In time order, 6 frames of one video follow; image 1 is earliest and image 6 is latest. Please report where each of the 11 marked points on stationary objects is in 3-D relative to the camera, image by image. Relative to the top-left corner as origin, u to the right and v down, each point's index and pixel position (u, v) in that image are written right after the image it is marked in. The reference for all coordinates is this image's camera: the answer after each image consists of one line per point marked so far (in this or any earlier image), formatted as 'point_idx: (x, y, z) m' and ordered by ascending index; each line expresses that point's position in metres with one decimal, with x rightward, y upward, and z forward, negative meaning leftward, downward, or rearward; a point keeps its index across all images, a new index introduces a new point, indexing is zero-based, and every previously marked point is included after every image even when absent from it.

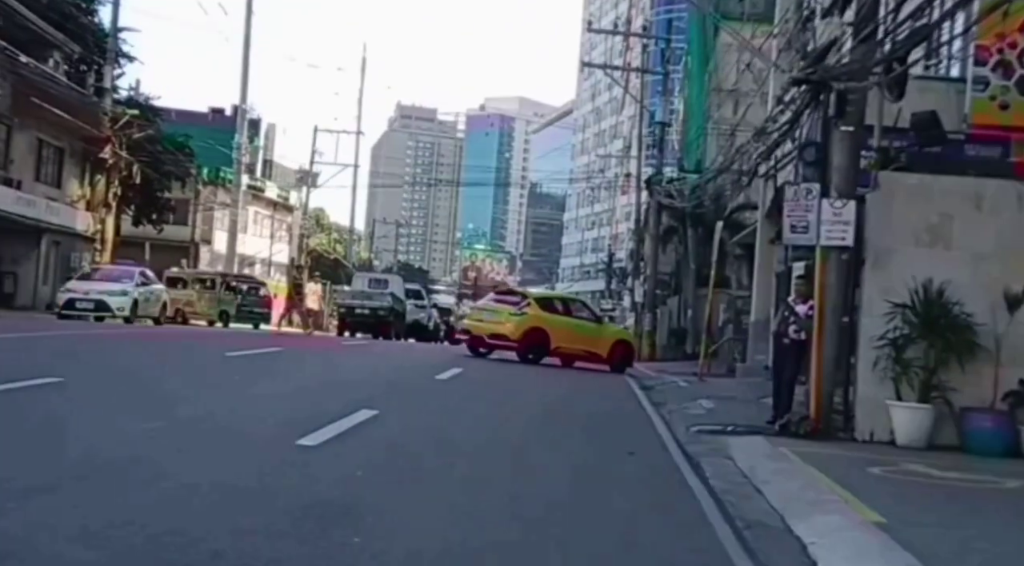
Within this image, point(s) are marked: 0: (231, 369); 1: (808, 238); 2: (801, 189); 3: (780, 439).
0: (-4.4, -1.3, +17.8) m
1: (+3.2, +0.5, +12.0) m
2: (+3.1, +1.0, +12.1) m
3: (+2.8, -1.6, +11.5) m
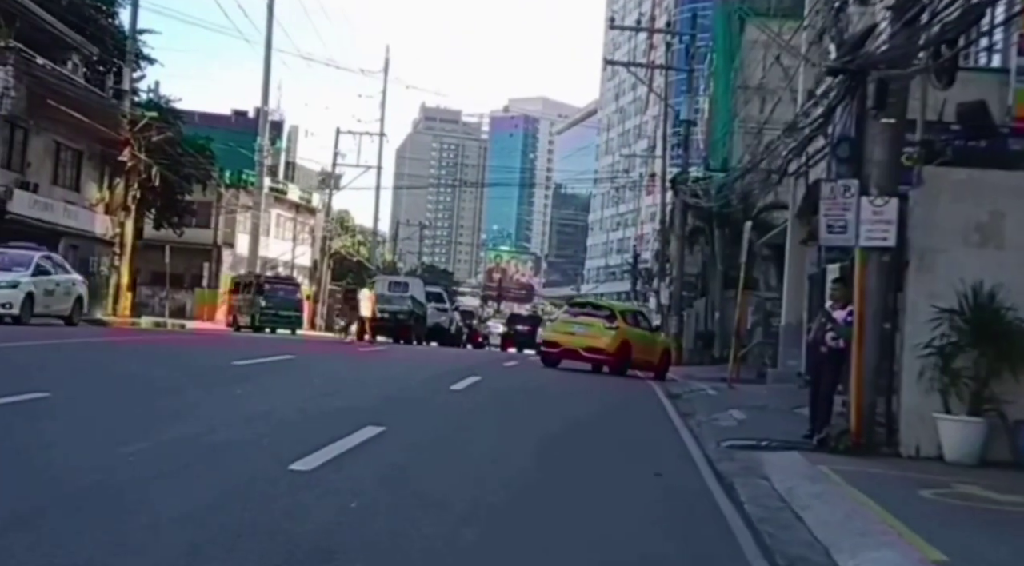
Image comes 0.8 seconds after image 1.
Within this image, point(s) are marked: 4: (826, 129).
0: (-4.1, -1.4, +17.1) m
1: (+3.3, +0.4, +11.2) m
2: (+3.3, +1.0, +11.3) m
3: (+2.9, -1.7, +10.7) m
4: (+5.4, +2.7, +19.2) m
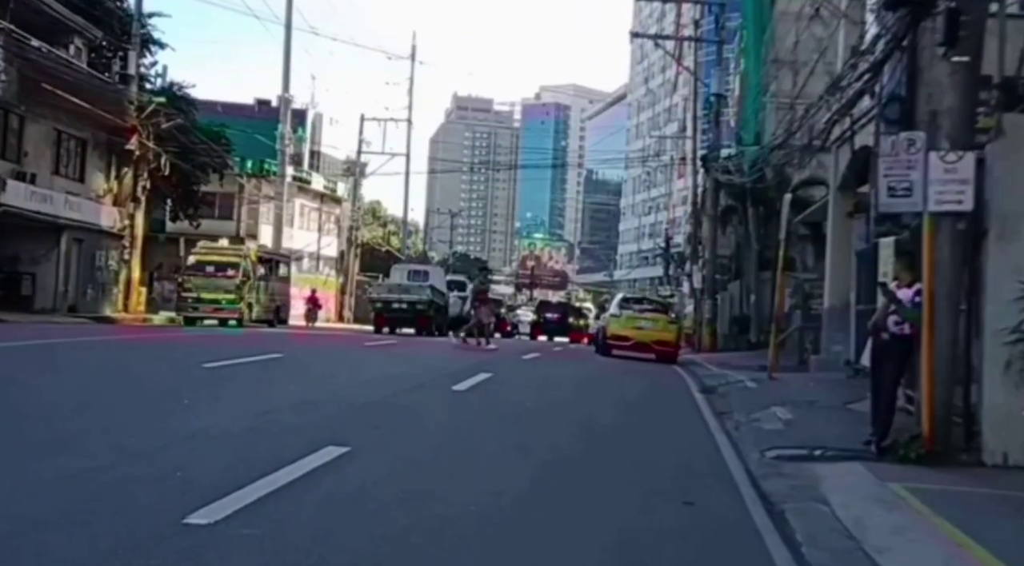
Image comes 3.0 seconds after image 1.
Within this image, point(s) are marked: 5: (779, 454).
0: (-3.9, -1.3, +15.4) m
1: (+3.3, +0.7, +9.3) m
2: (+3.2, +1.2, +9.4) m
3: (+3.0, -1.5, +8.8) m
4: (+5.5, +3.0, +17.2) m
5: (+2.2, -1.4, +9.4) m
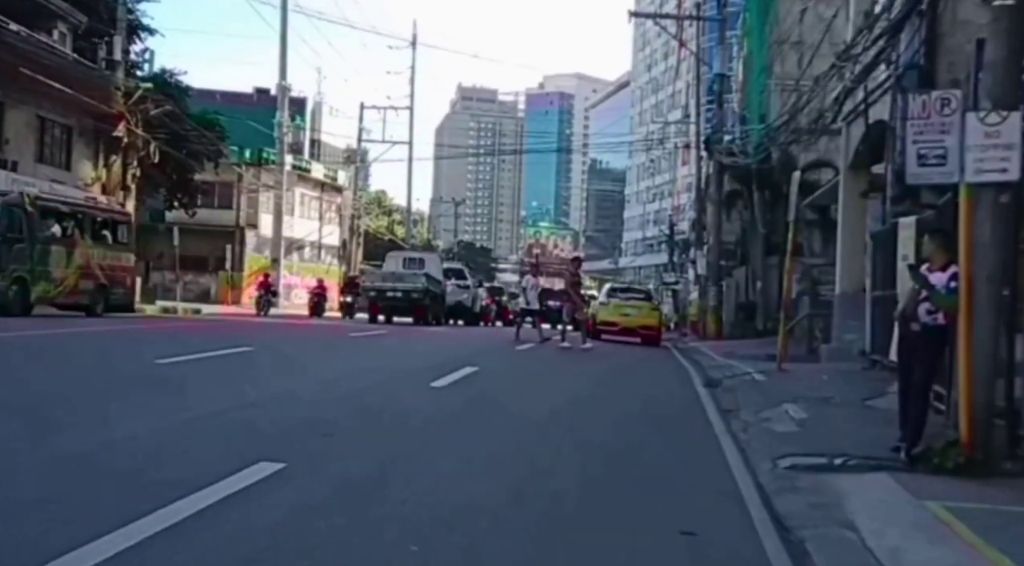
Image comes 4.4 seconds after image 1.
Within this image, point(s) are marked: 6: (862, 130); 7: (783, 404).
0: (-4.1, -1.1, +14.2) m
1: (+3.1, +0.8, +8.0) m
2: (+3.0, +1.3, +8.2) m
3: (+2.8, -1.3, +7.6) m
4: (+5.3, +3.2, +15.9) m
5: (+2.0, -1.3, +8.1) m
6: (+6.0, +2.6, +19.6) m
7: (+3.0, -1.4, +12.7) m
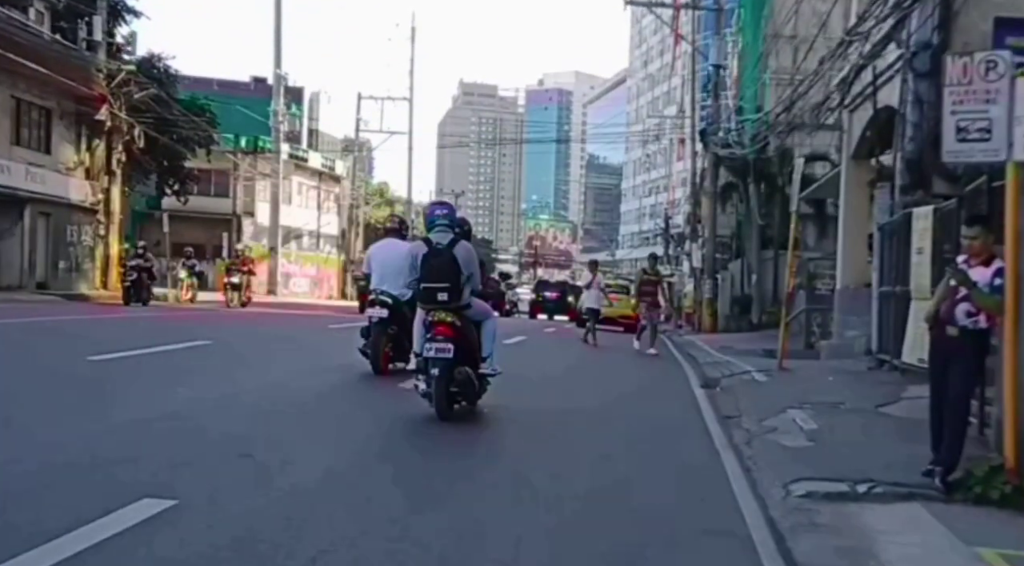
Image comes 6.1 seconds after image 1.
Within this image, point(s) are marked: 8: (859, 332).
0: (-4.3, -1.0, +13.0) m
1: (+2.9, +0.8, +6.8) m
2: (+2.9, +1.4, +7.0) m
3: (+2.6, -1.3, +6.4) m
4: (+5.2, +3.3, +14.7) m
5: (+1.8, -1.3, +7.0) m
6: (+5.9, +2.7, +18.4) m
7: (+2.8, -1.3, +11.5) m
8: (+6.1, -0.9, +19.7) m
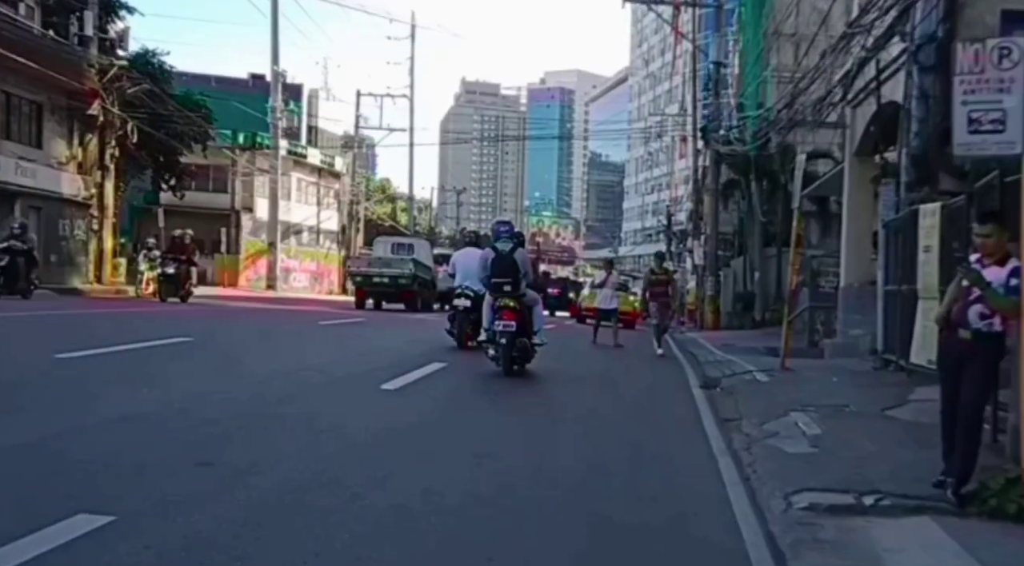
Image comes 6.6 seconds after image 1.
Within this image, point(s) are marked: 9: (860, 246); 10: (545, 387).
0: (-4.4, -0.9, +12.6) m
1: (+2.8, +0.8, +6.5) m
2: (+2.8, +1.4, +6.6) m
3: (+2.5, -1.3, +6.0) m
4: (+5.1, +3.3, +14.3) m
5: (+1.8, -1.3, +6.6) m
6: (+5.8, +2.8, +18.0) m
7: (+2.7, -1.3, +11.1) m
8: (+6.0, -0.8, +19.3) m
9: (+6.2, +0.7, +19.8) m
10: (+0.4, -1.2, +13.1) m
